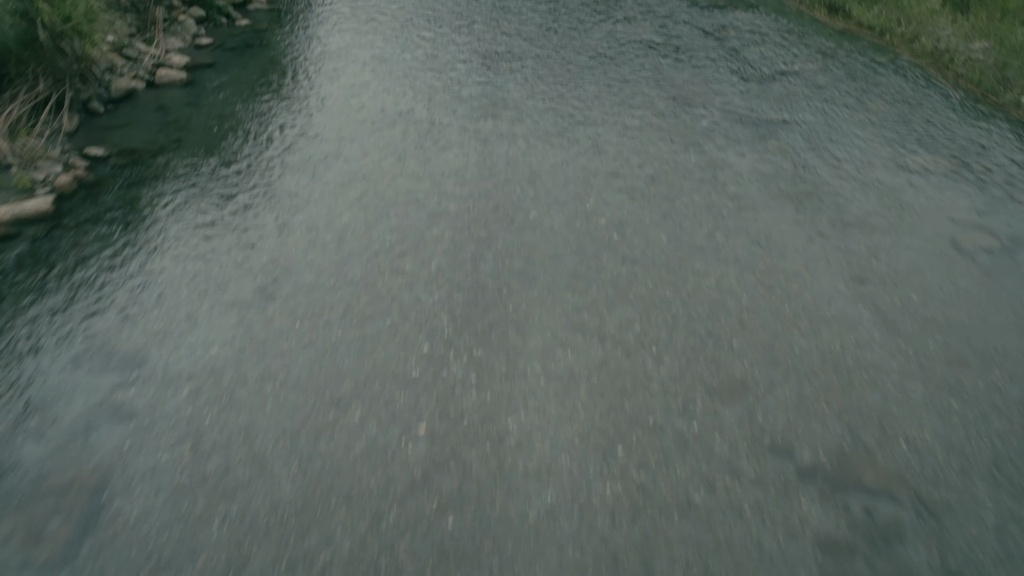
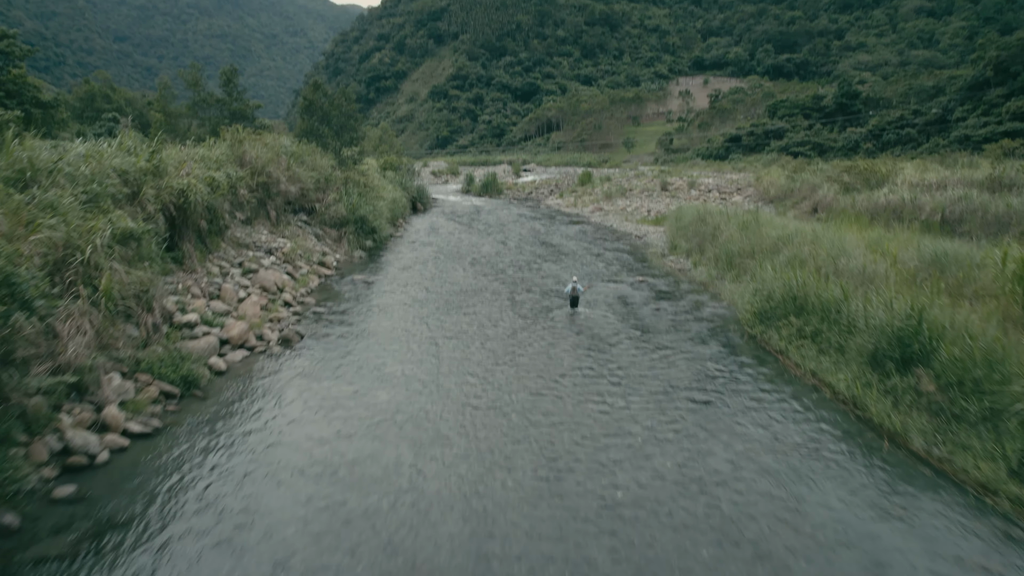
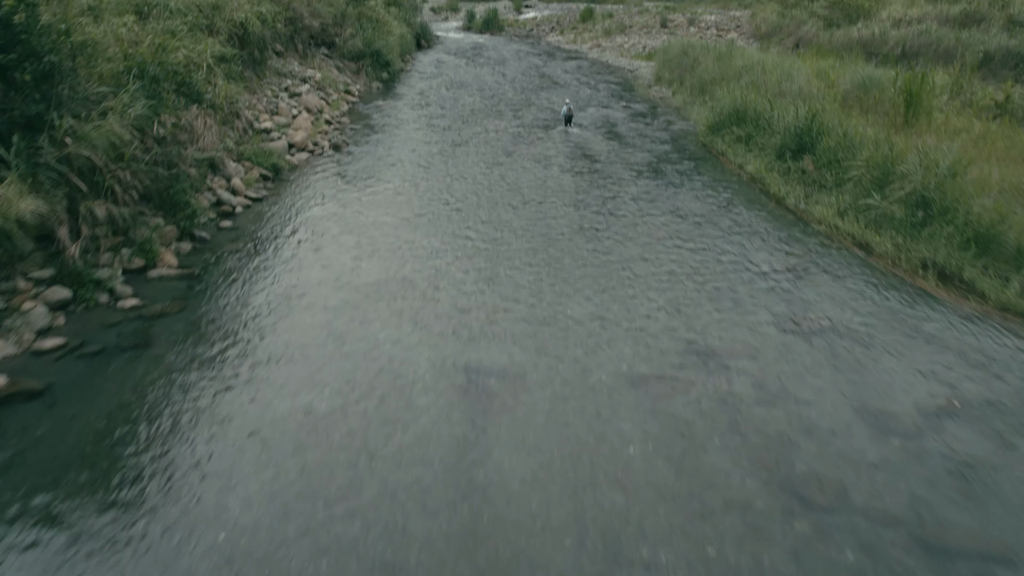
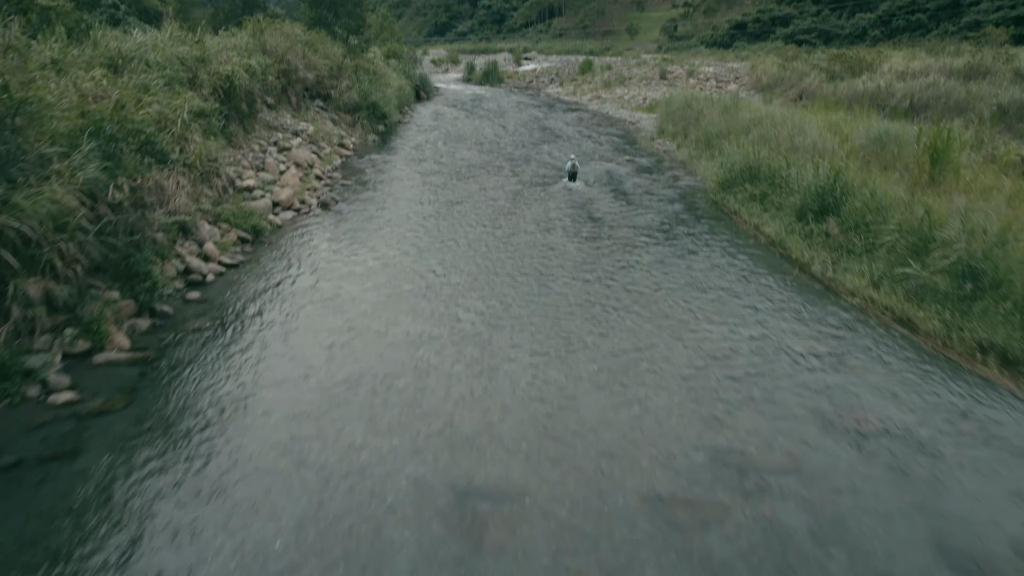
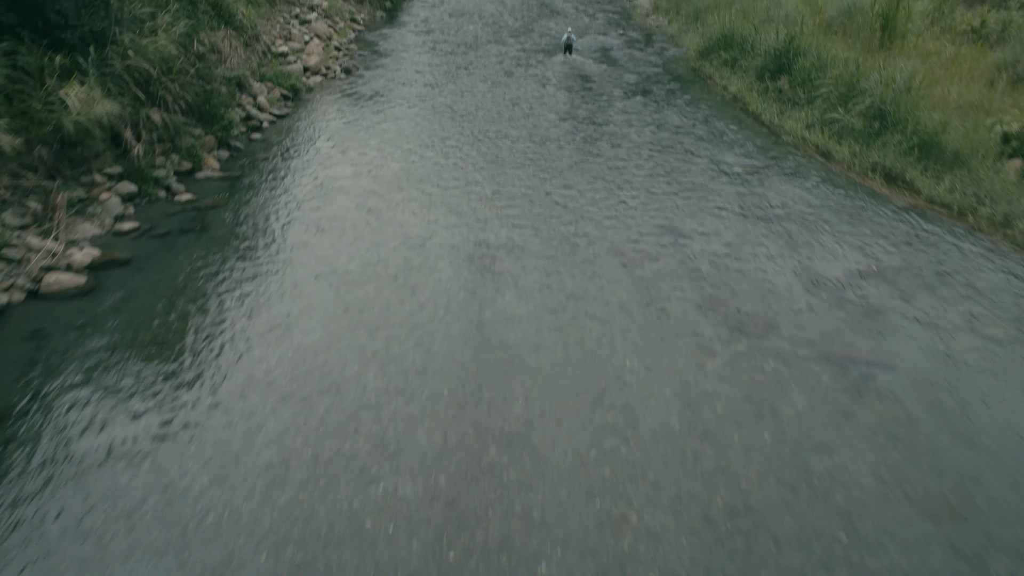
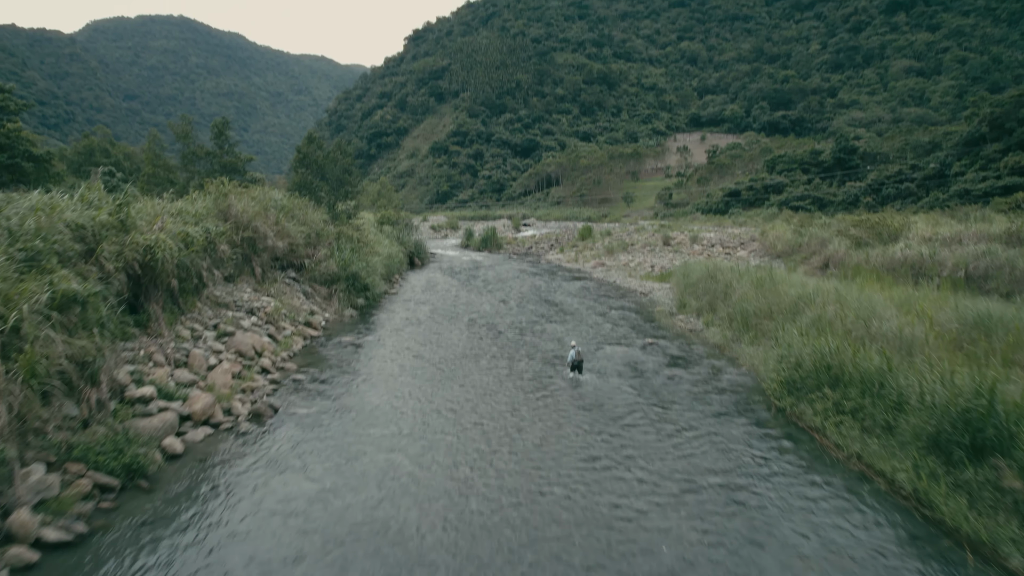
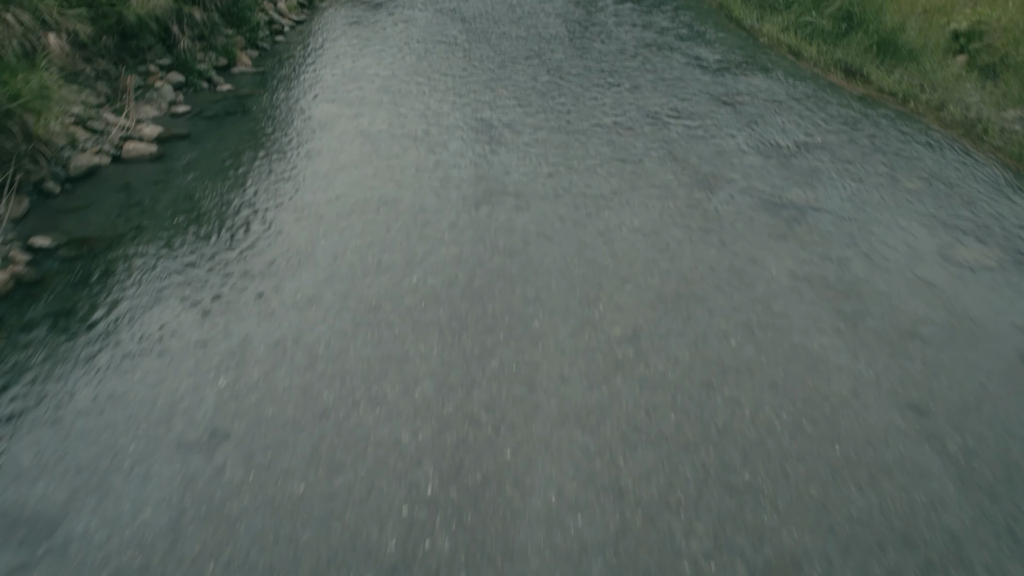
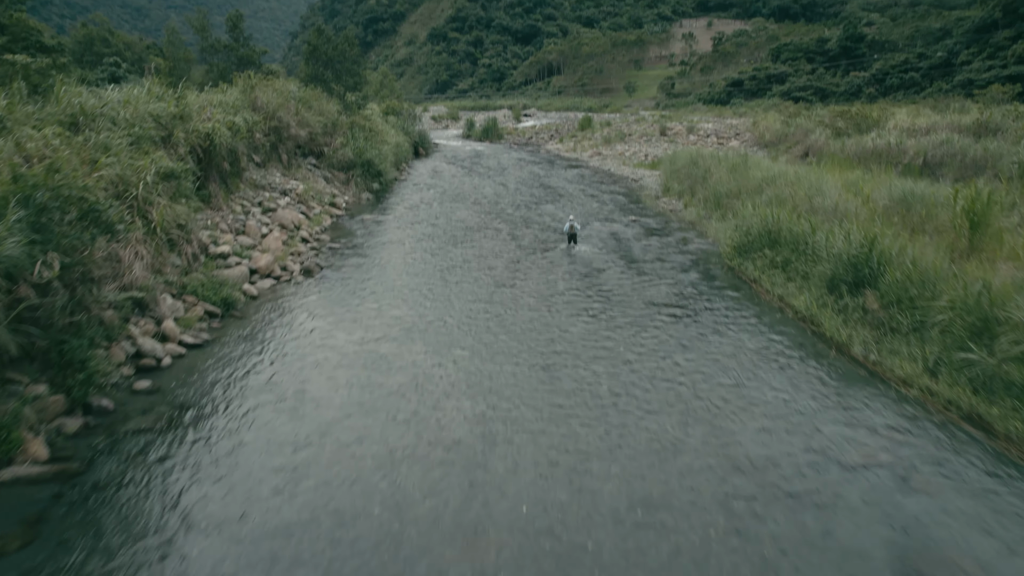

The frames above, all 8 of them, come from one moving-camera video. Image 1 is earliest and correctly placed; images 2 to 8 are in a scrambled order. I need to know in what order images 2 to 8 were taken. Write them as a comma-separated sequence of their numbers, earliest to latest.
7, 5, 3, 4, 8, 2, 6
